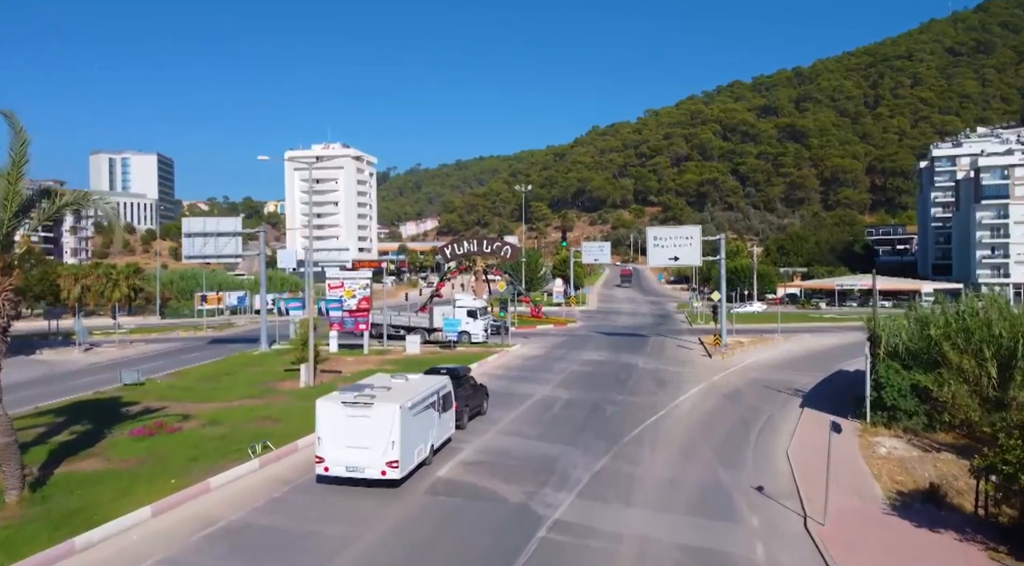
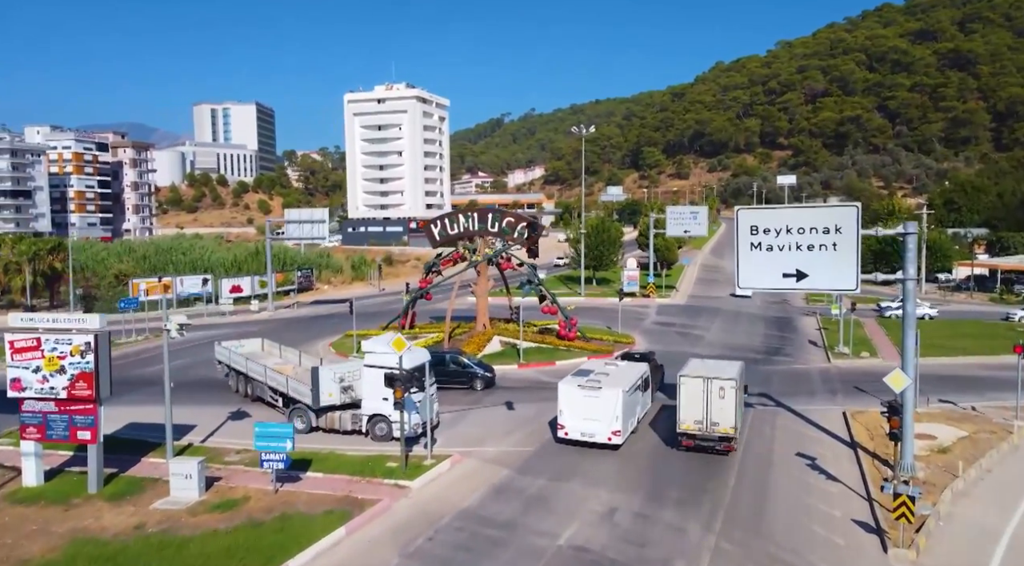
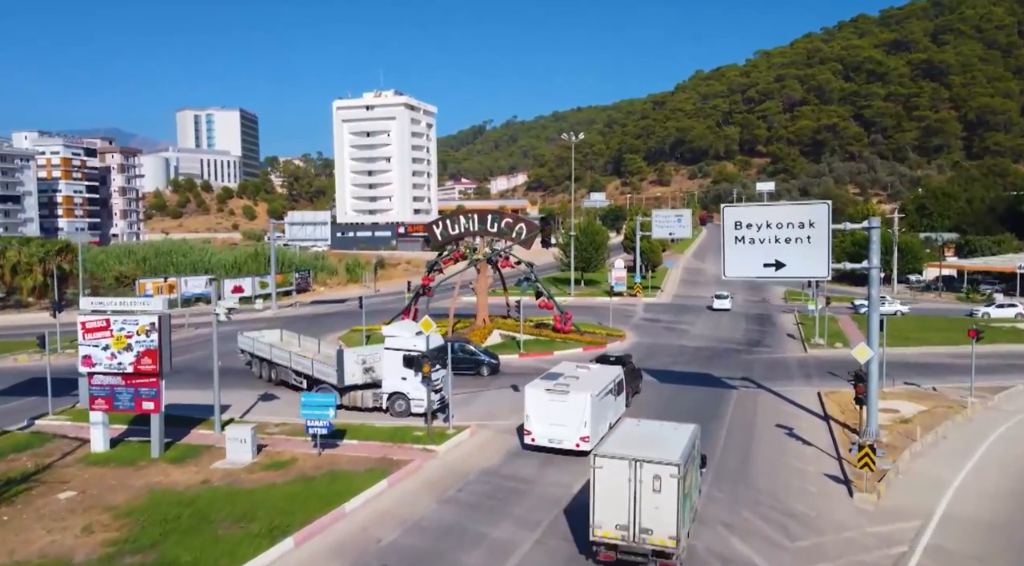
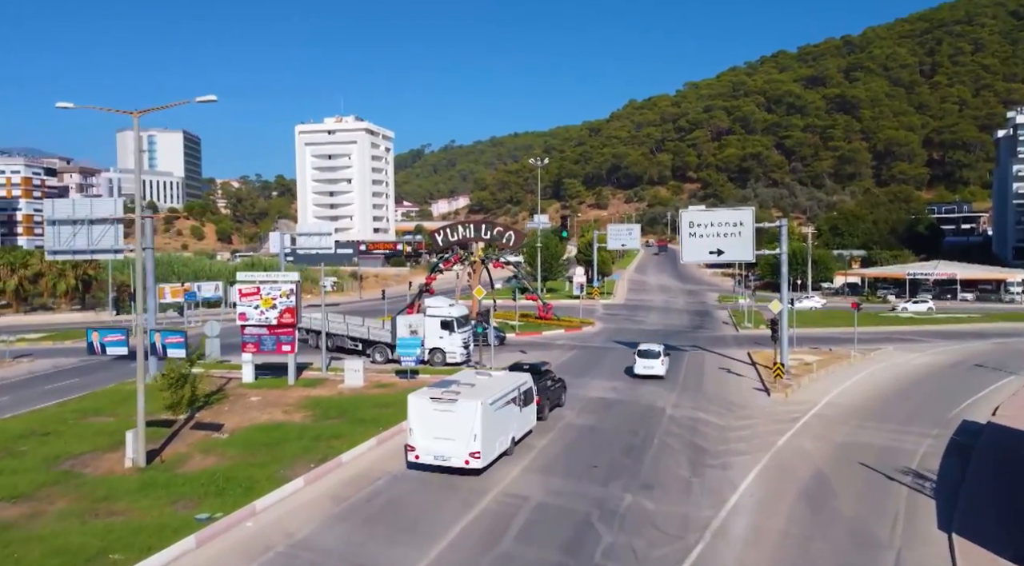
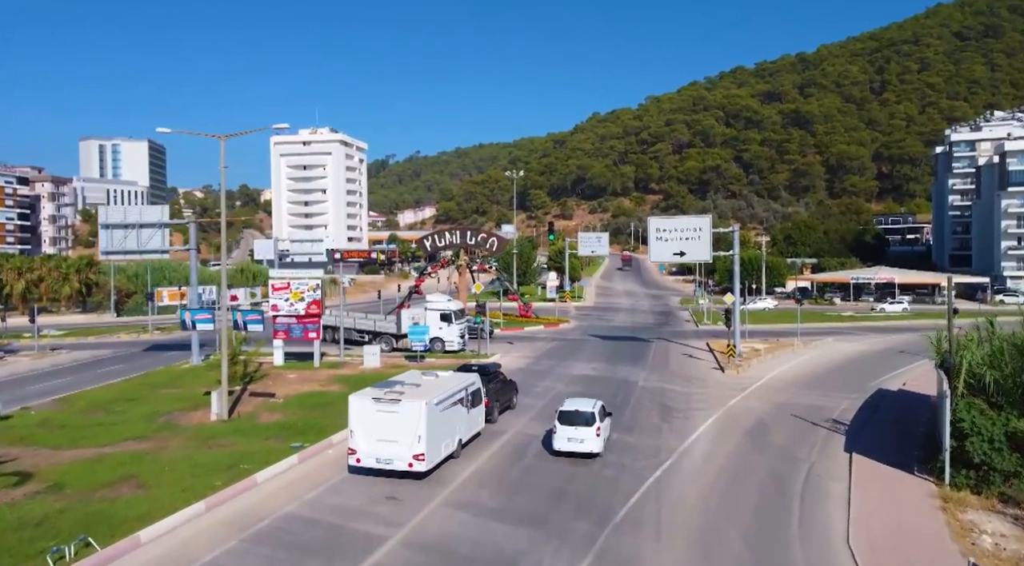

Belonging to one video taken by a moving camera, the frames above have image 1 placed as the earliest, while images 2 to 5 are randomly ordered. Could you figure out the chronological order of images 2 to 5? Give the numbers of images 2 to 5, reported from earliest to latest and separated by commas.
5, 4, 3, 2
